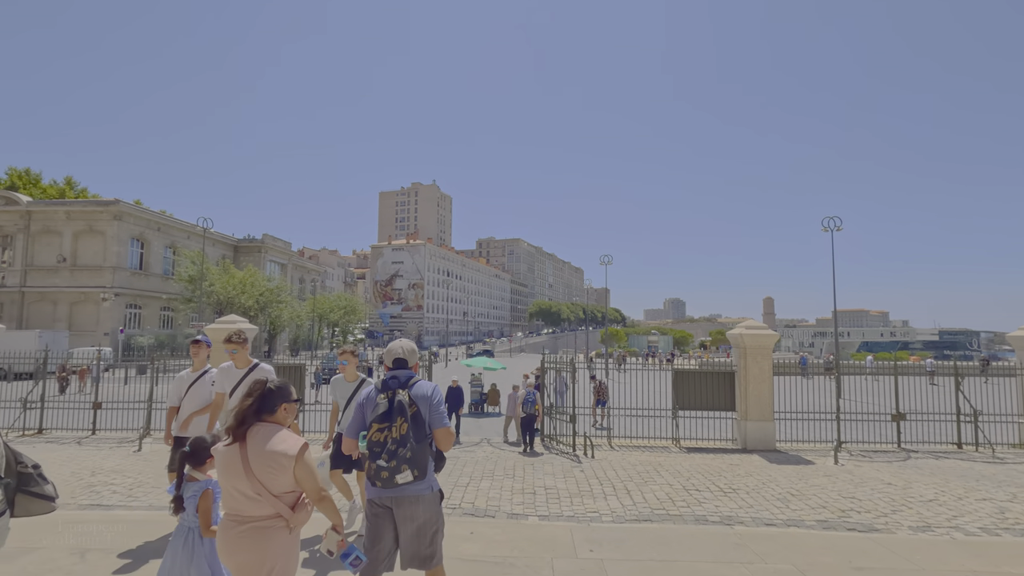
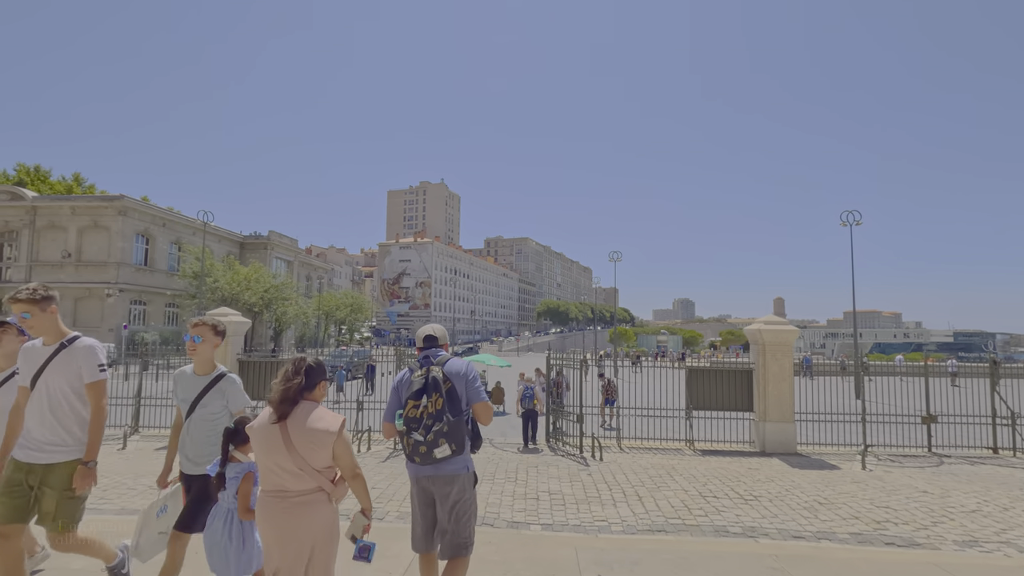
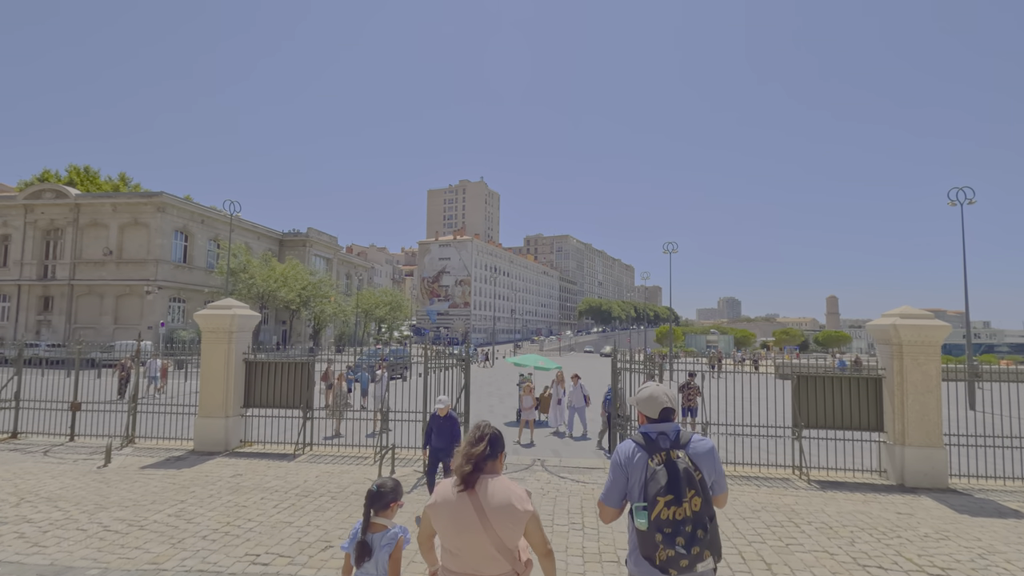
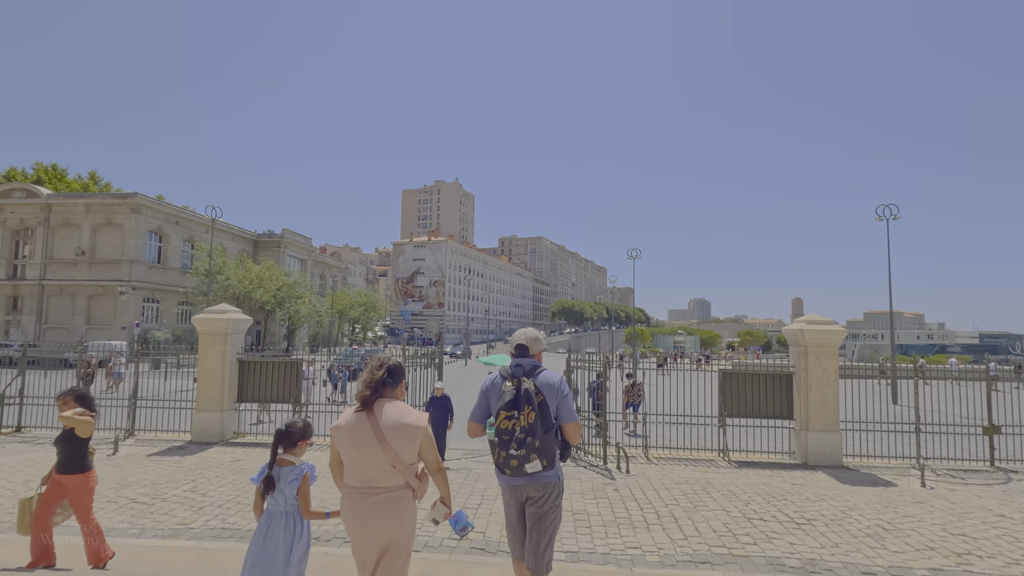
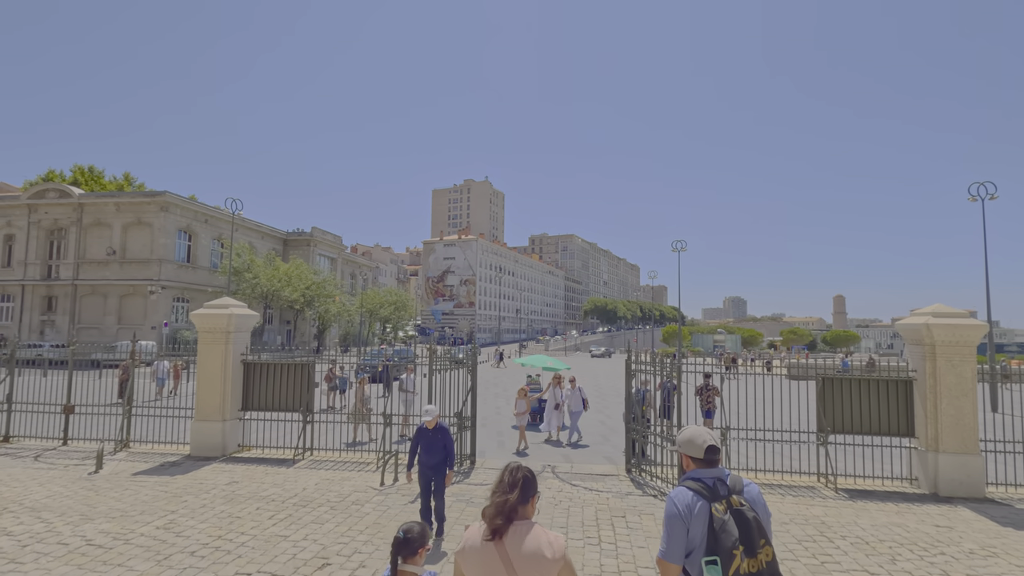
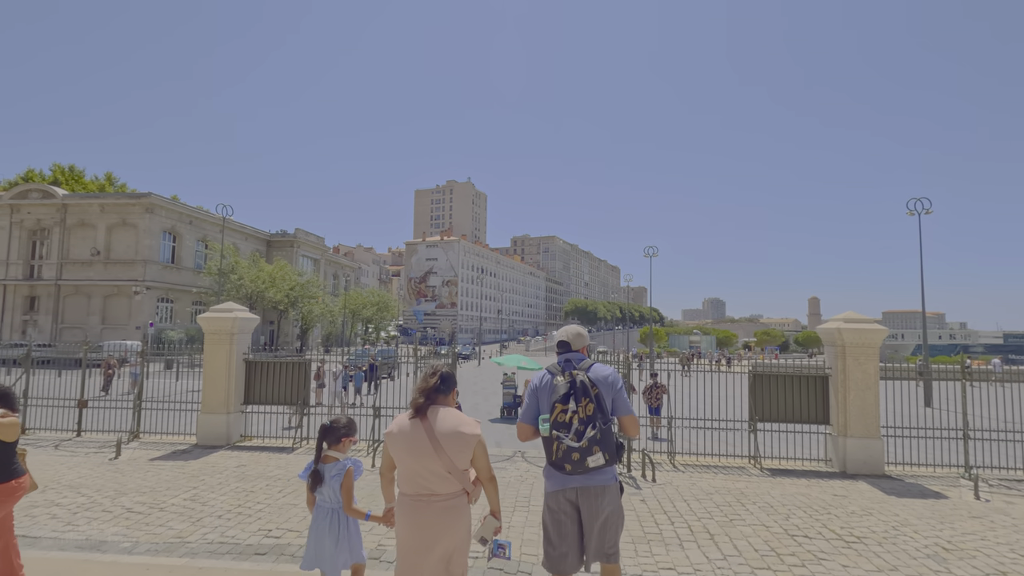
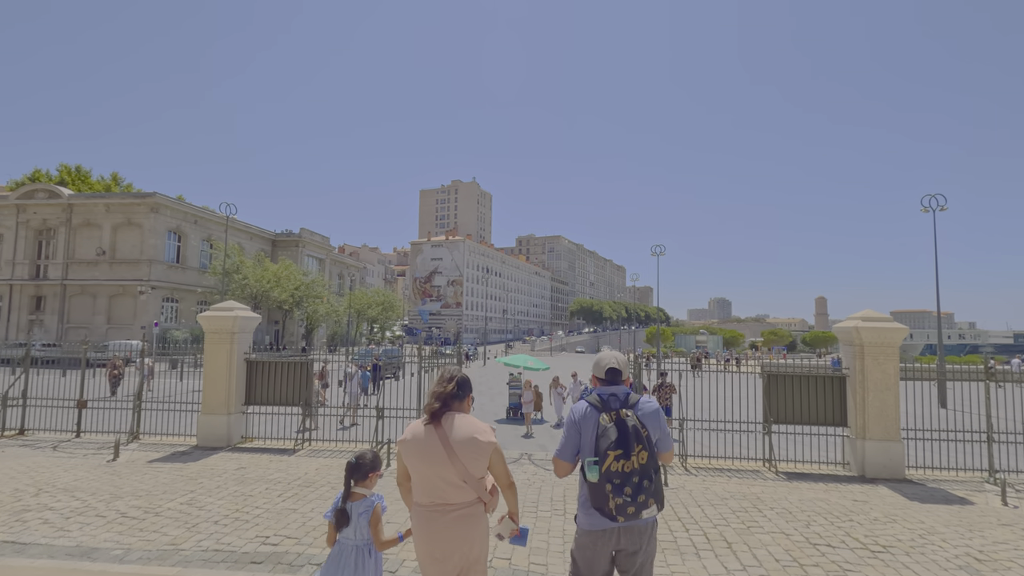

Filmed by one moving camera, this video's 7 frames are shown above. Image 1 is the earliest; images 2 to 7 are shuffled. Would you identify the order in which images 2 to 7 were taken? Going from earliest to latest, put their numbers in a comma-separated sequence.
2, 4, 6, 7, 3, 5
